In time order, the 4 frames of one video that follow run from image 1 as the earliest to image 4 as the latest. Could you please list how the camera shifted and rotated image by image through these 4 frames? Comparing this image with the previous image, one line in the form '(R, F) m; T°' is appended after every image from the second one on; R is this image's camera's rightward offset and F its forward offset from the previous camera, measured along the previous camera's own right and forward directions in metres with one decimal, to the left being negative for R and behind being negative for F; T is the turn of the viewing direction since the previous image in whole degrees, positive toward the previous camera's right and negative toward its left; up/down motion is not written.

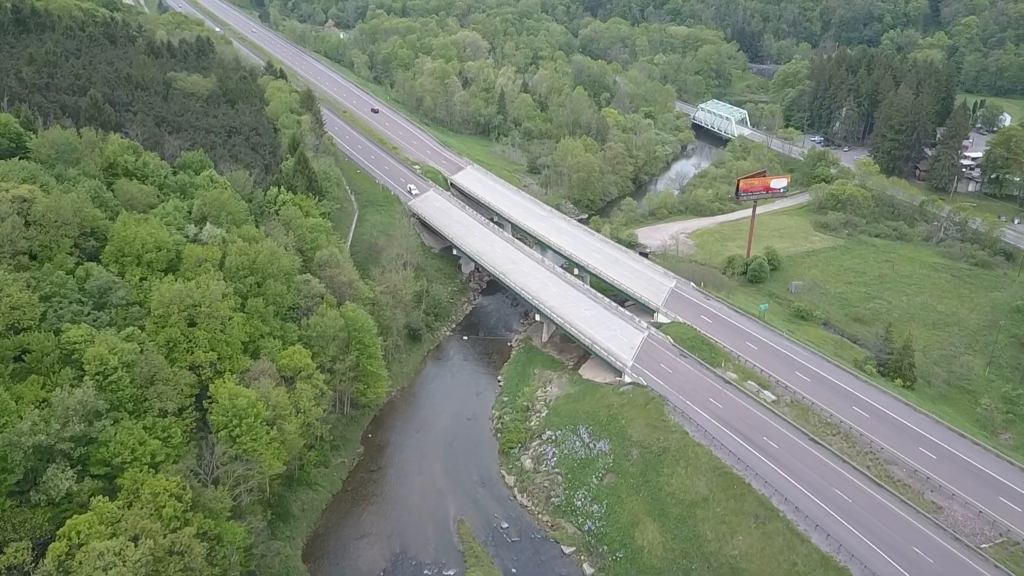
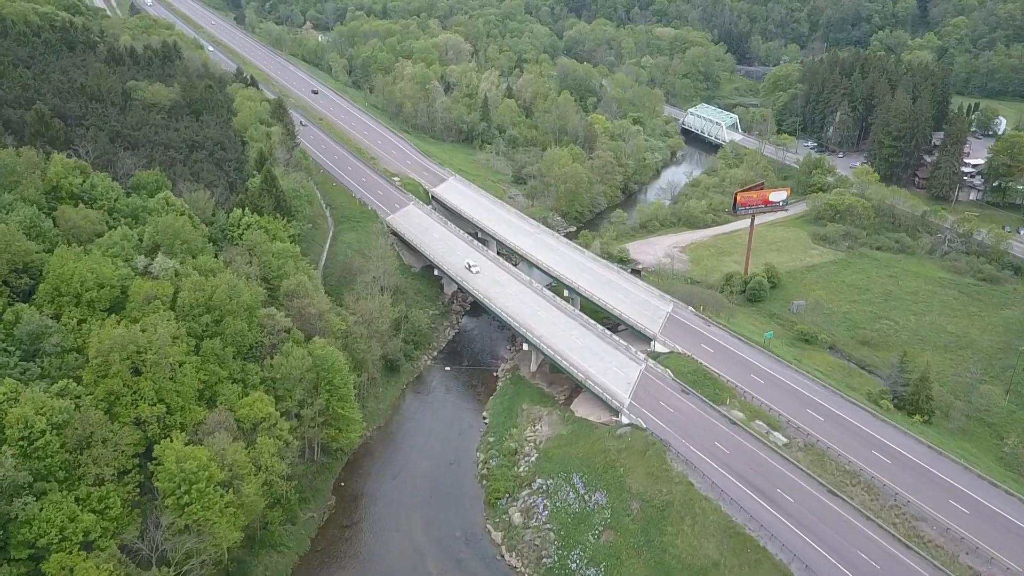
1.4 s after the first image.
(+0.1, +5.2) m; +1°
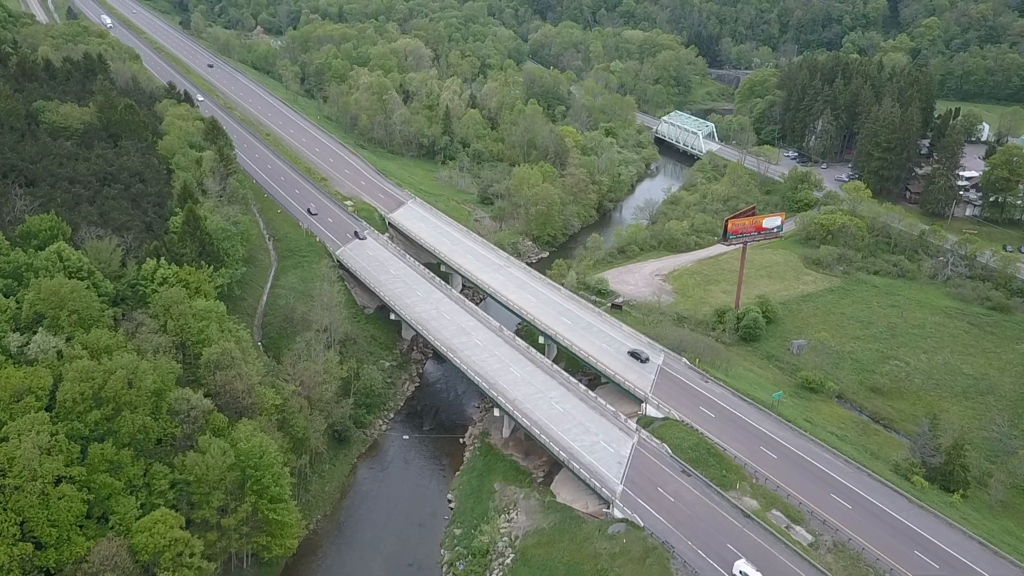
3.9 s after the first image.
(+0.2, +9.1) m; +2°
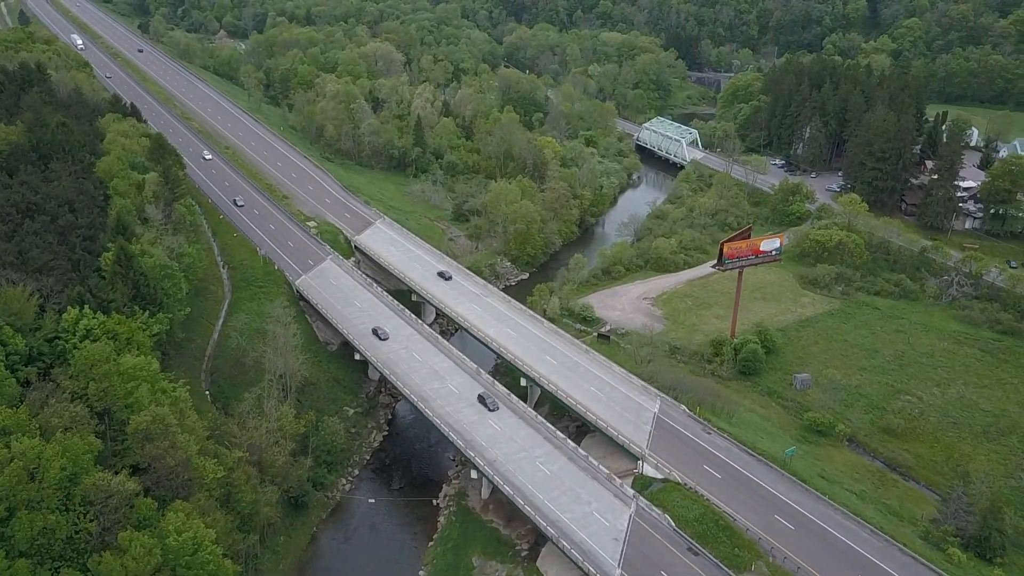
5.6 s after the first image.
(0.0, +6.5) m; +2°
